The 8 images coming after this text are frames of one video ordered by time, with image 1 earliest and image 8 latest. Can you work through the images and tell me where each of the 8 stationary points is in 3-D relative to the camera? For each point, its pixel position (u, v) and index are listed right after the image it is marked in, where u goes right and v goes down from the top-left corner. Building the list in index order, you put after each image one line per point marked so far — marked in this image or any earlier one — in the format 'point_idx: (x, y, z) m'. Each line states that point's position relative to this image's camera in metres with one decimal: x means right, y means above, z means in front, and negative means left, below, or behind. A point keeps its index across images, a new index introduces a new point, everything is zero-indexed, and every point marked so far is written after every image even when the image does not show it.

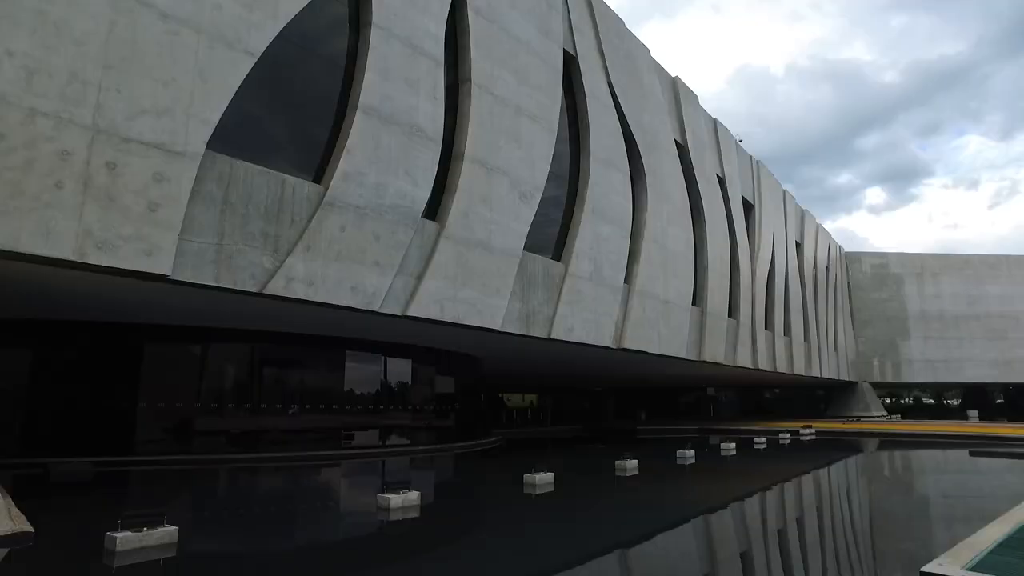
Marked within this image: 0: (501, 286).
0: (-0.2, 0.0, +10.3) m
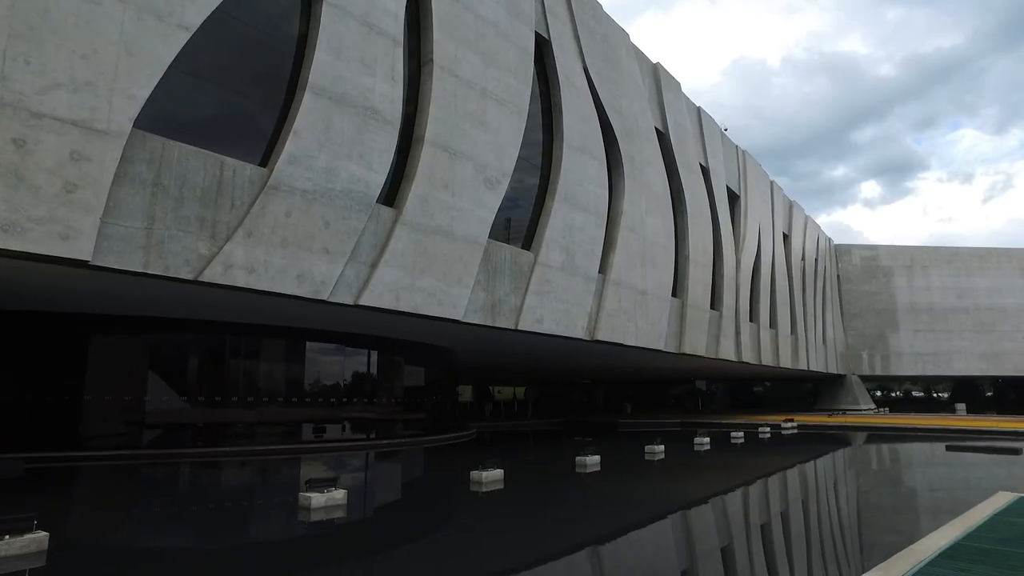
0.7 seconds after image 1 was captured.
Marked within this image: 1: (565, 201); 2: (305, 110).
0: (-0.8, +0.2, +10.0) m
1: (+1.0, +1.7, +12.5) m
2: (-2.6, +2.2, +8.0) m
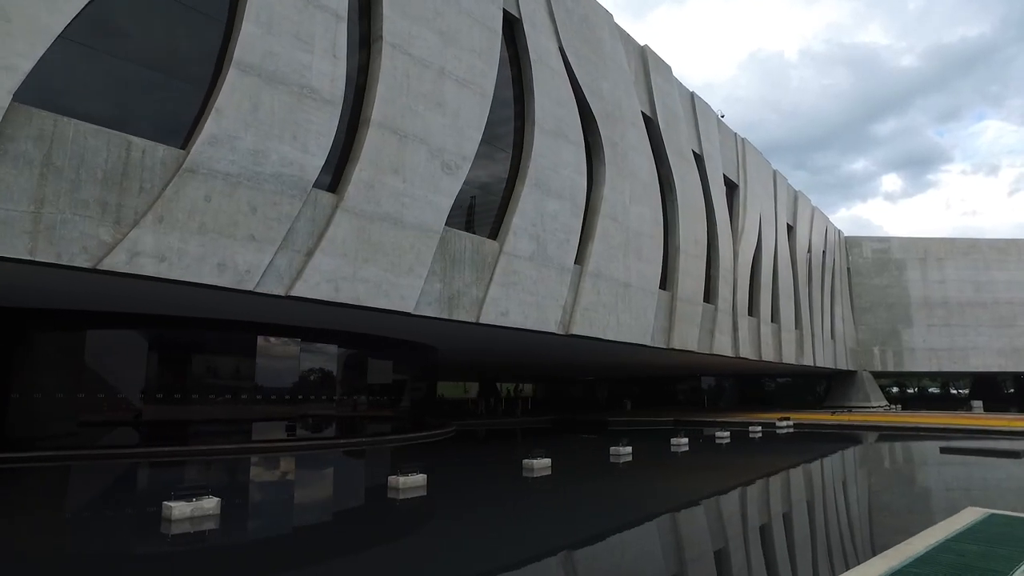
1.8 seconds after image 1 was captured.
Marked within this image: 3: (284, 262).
0: (-1.4, +0.3, +9.4) m
1: (+0.4, +1.8, +11.8) m
2: (-3.3, +2.4, +7.5) m
3: (-2.8, +0.3, +7.9) m
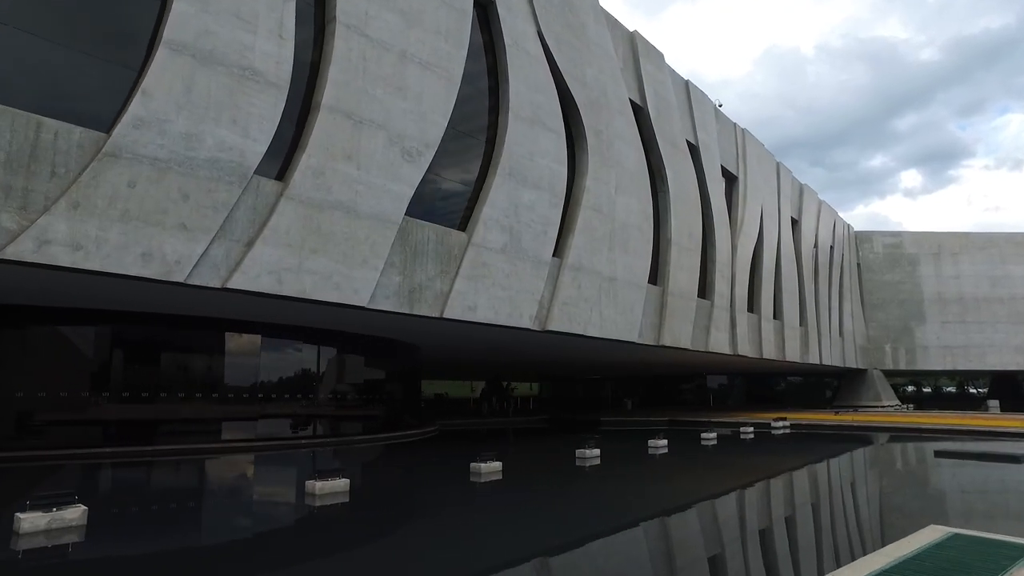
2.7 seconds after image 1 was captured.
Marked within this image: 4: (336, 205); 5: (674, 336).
0: (-2.0, +0.4, +8.9) m
1: (-0.1, +1.9, +11.3) m
2: (-3.9, +2.4, +7.0) m
3: (-3.4, +0.4, +7.5) m
4: (-2.4, +1.1, +8.6) m
5: (+4.0, -1.2, +16.0) m
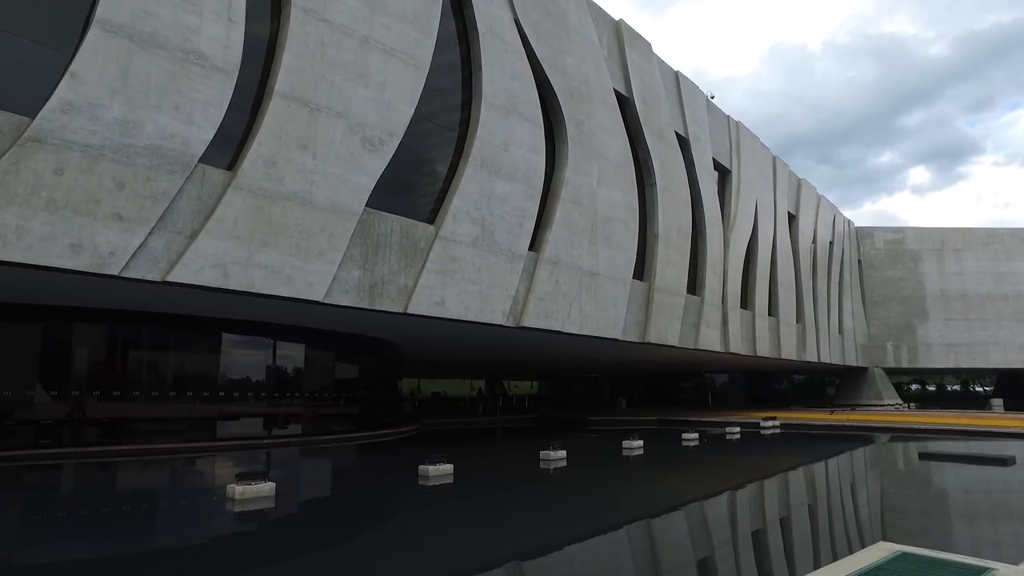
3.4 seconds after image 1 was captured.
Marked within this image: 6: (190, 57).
0: (-2.5, +0.5, +8.5) m
1: (-0.5, +2.0, +10.9) m
2: (-4.4, +2.5, +6.7) m
3: (-3.9, +0.5, +7.1) m
4: (-2.9, +1.2, +8.2) m
5: (+3.6, -1.1, +15.6) m
6: (-3.7, +2.7, +7.4) m
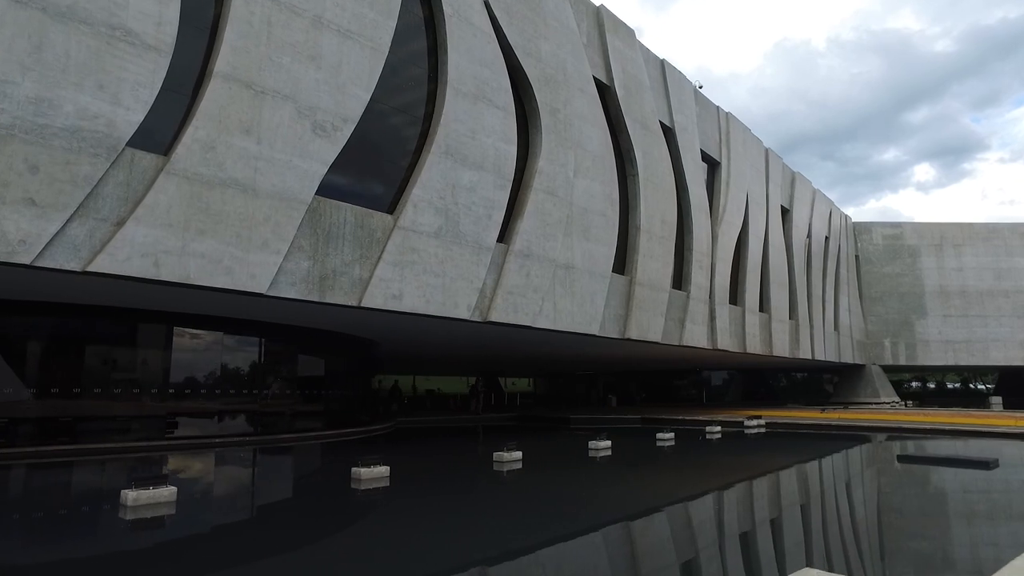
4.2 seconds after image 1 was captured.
0: (-3.0, +0.6, +8.1) m
1: (-1.1, +2.1, +10.4) m
2: (-5.0, +2.6, +6.3) m
3: (-4.5, +0.6, +6.7) m
4: (-3.4, +1.3, +7.8) m
5: (+3.1, -1.0, +15.1) m
6: (-4.3, +2.8, +7.0) m
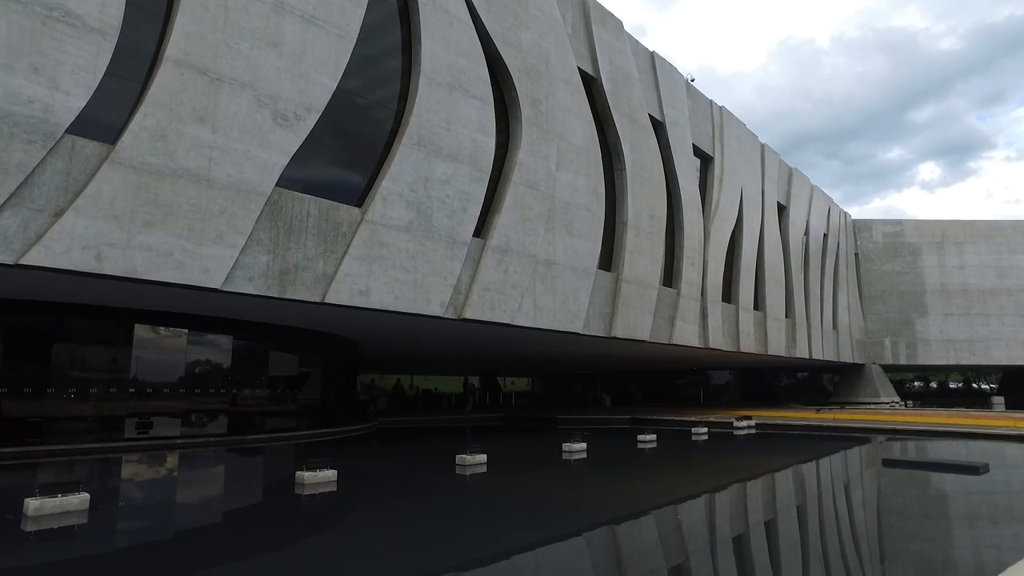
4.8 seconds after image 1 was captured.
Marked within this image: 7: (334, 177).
0: (-3.5, +0.7, +7.8) m
1: (-1.5, +2.2, +10.1) m
2: (-5.4, +2.7, +5.9) m
3: (-4.9, +0.6, +6.4) m
4: (-3.8, +1.4, +7.4) m
5: (+2.7, -0.9, +14.7) m
6: (-4.8, +2.8, +6.7) m
7: (-2.6, +1.6, +9.4) m
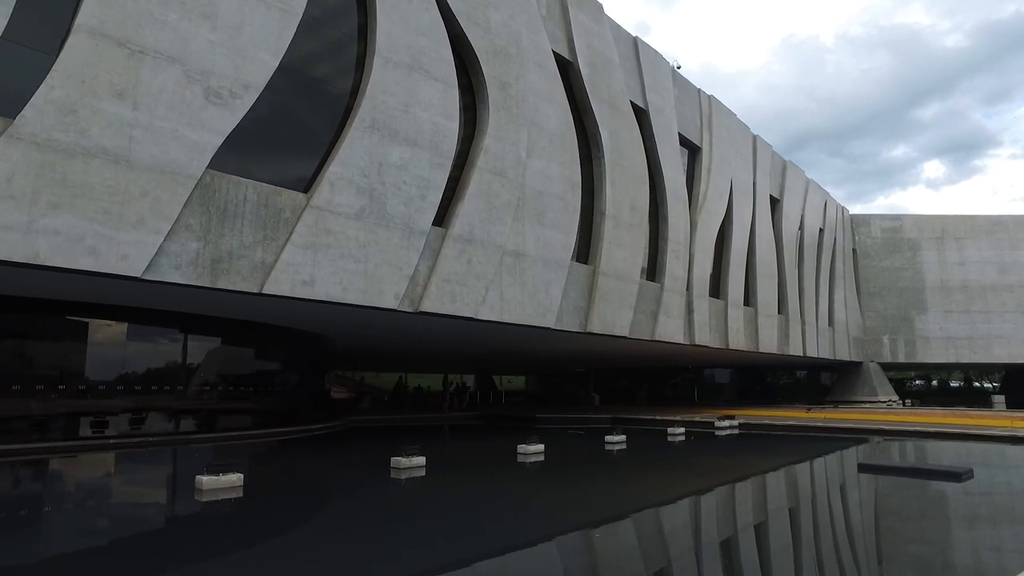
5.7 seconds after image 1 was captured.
0: (-4.1, +0.8, +7.2) m
1: (-2.1, +2.3, +9.5) m
2: (-6.1, +2.8, +5.4) m
3: (-5.6, +0.8, +5.8) m
4: (-4.5, +1.5, +6.9) m
5: (+2.1, -0.8, +14.1) m
6: (-5.4, +3.0, +6.1) m
7: (-3.2, +1.8, +8.8) m
